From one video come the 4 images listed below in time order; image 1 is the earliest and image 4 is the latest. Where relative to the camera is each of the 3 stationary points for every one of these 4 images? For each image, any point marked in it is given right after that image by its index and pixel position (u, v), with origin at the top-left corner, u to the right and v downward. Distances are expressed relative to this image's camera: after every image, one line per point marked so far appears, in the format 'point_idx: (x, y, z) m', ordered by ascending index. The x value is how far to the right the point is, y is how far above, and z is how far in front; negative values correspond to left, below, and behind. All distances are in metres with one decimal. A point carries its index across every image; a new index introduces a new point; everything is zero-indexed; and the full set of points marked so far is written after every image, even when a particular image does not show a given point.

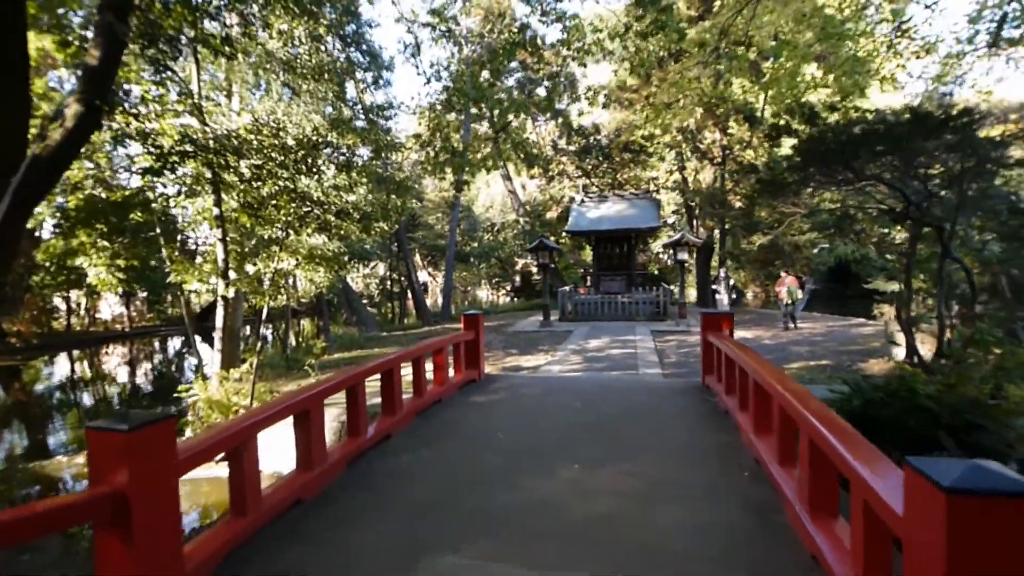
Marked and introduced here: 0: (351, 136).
0: (-2.2, +2.1, +7.5) m
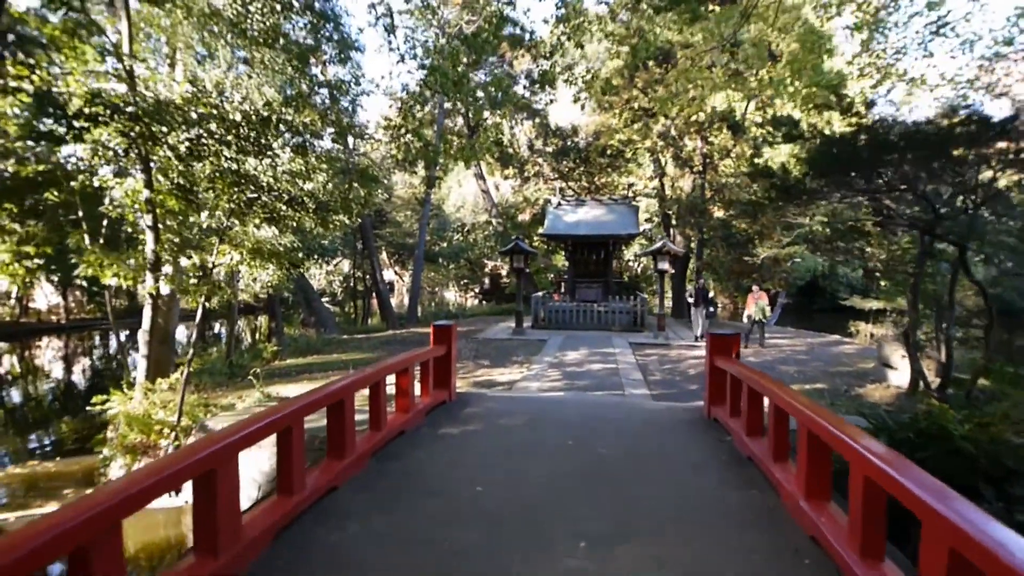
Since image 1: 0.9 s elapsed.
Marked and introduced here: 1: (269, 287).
0: (-2.4, +2.1, +6.6) m
1: (-3.6, 0.0, +8.2) m
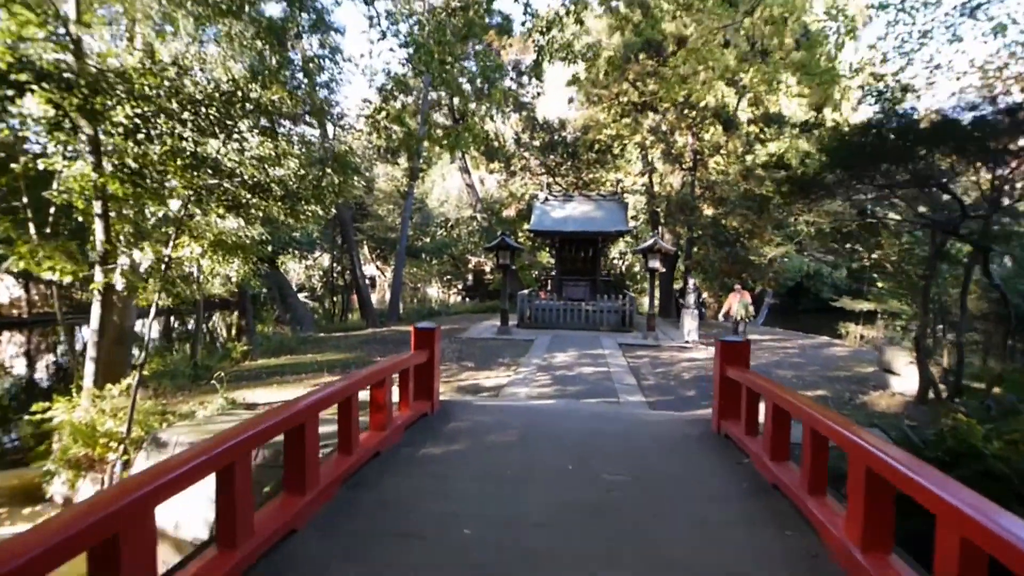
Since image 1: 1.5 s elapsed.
0: (-2.5, +2.1, +6.0) m
1: (-3.8, +0.1, +7.6) m
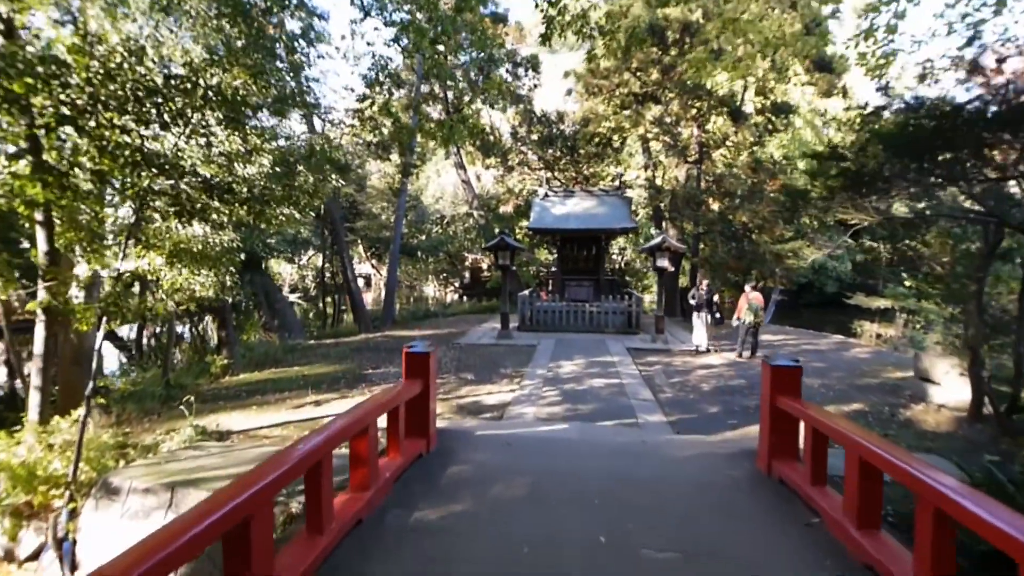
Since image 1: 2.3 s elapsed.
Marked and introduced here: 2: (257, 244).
0: (-2.4, +2.0, +5.2) m
1: (-3.7, -0.1, +6.9) m
2: (-4.5, +0.8, +9.9) m
